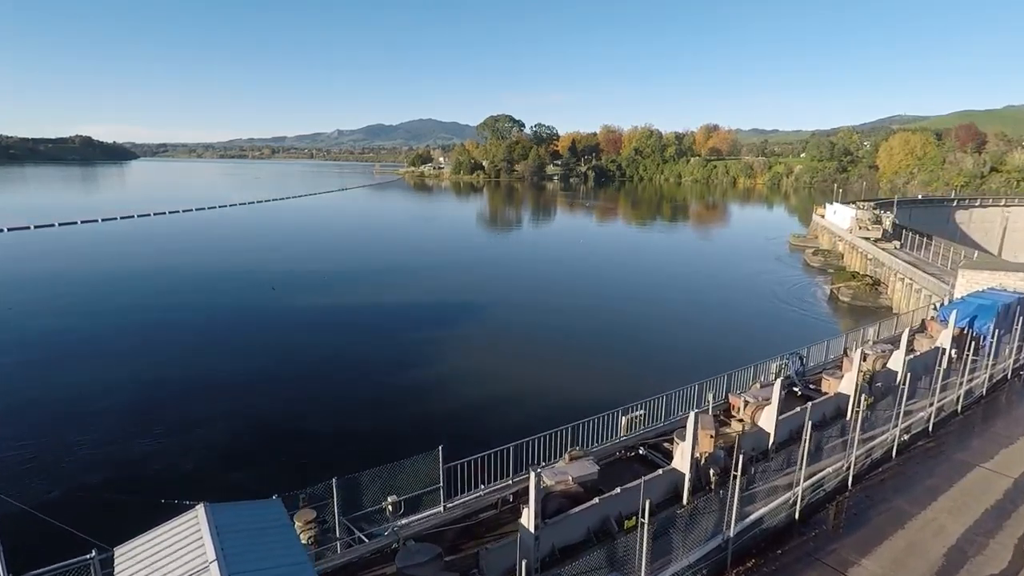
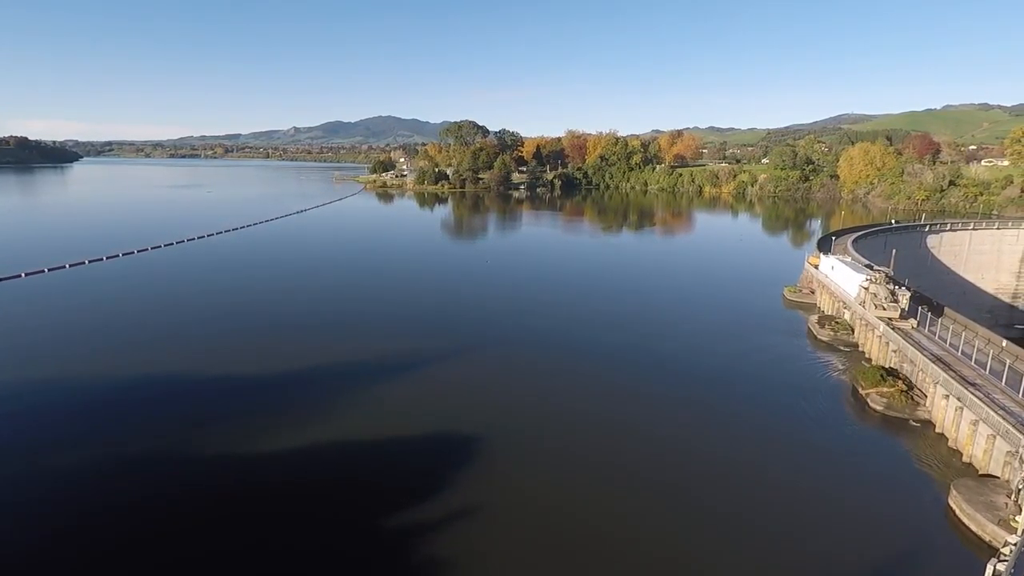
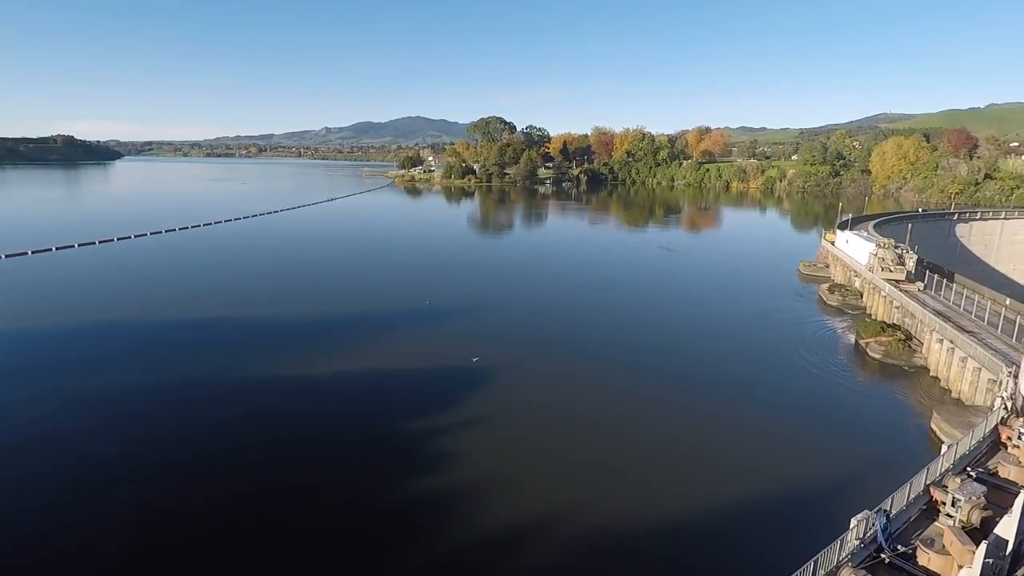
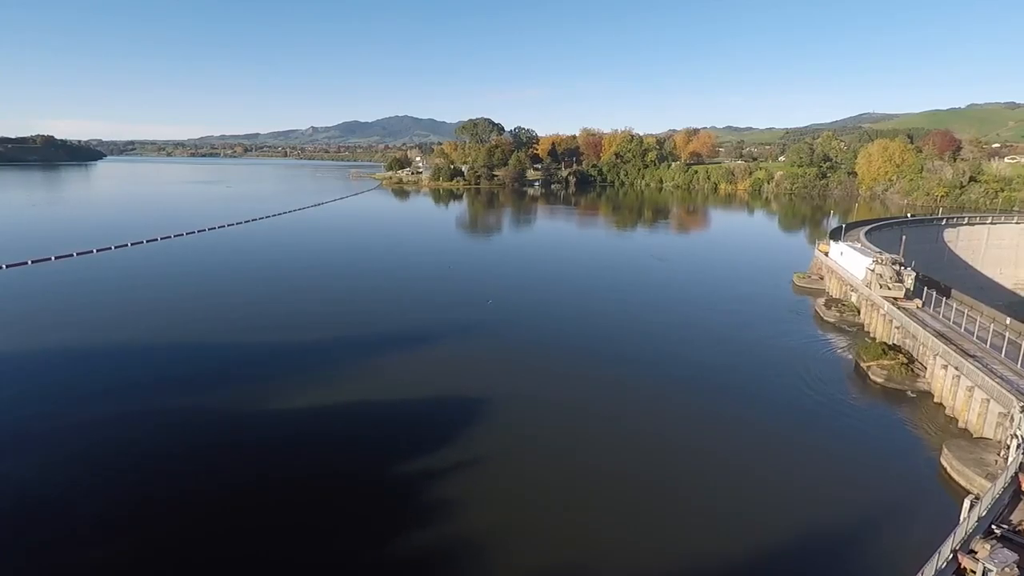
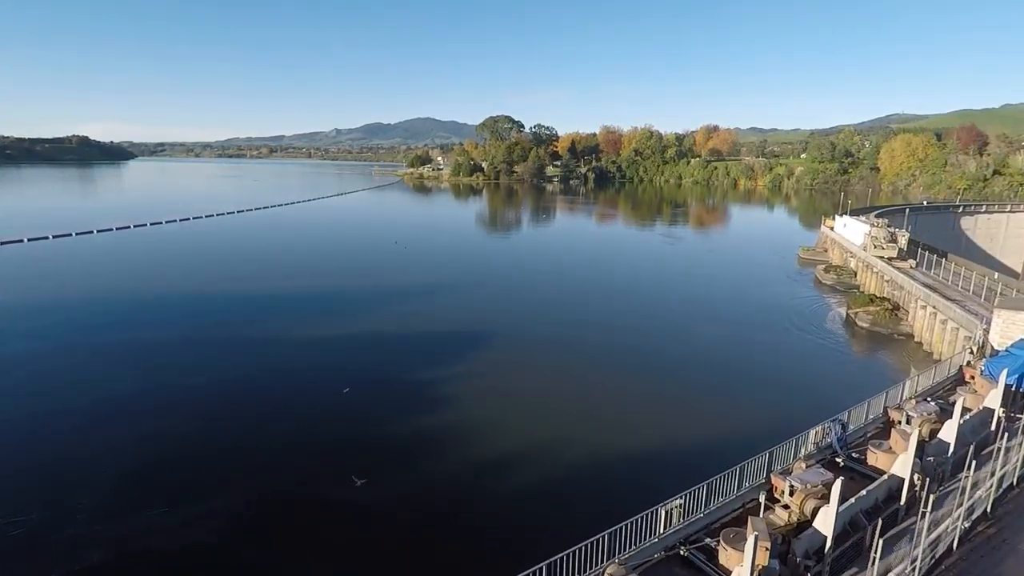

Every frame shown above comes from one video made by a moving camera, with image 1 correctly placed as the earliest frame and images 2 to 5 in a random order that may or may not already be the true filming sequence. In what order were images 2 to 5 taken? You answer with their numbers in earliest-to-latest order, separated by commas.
5, 3, 4, 2
